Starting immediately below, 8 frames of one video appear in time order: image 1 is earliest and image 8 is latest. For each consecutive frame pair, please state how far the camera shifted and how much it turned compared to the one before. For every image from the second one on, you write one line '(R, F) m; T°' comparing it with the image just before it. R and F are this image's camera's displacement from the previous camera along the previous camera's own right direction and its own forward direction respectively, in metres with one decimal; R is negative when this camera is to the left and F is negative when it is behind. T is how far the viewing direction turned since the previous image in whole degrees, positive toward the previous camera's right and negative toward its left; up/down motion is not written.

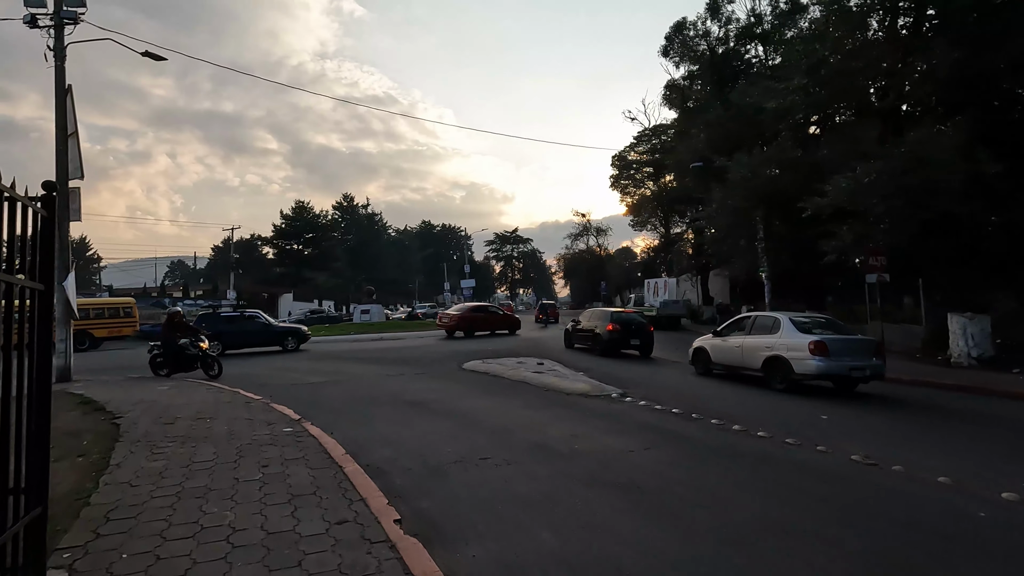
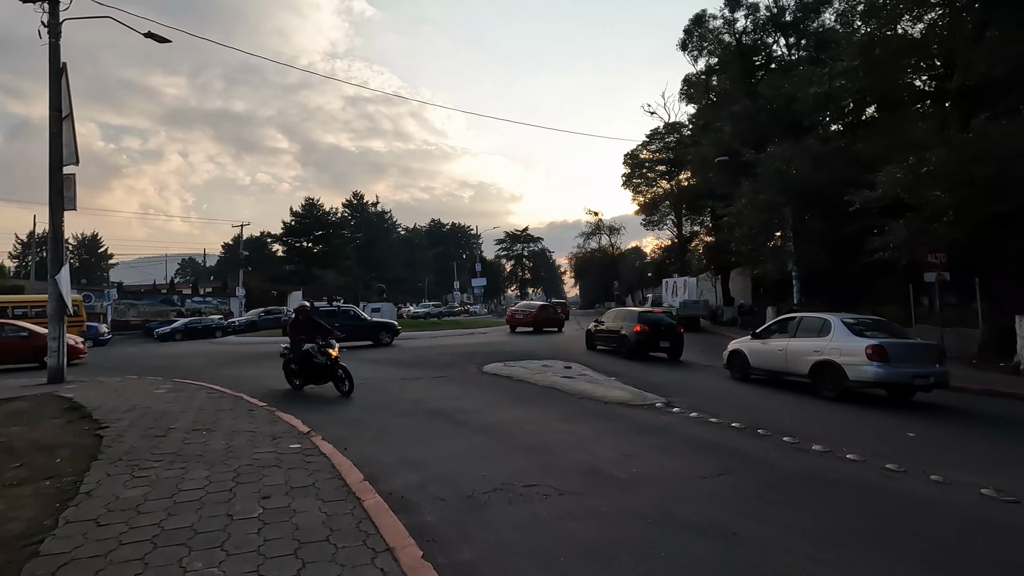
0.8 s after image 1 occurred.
(-0.4, +1.1) m; -1°
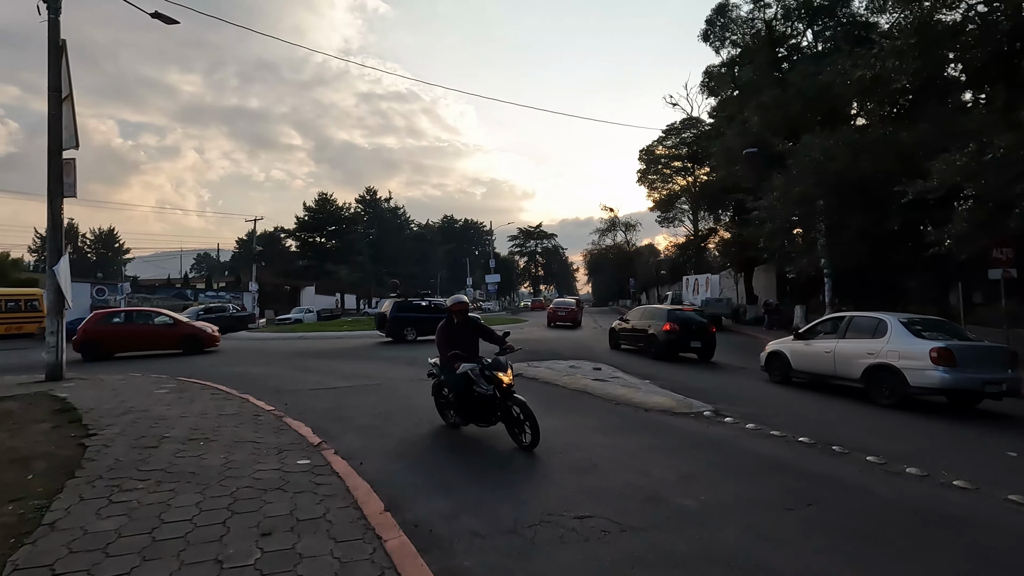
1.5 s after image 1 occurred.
(-0.3, +1.0) m; -1°
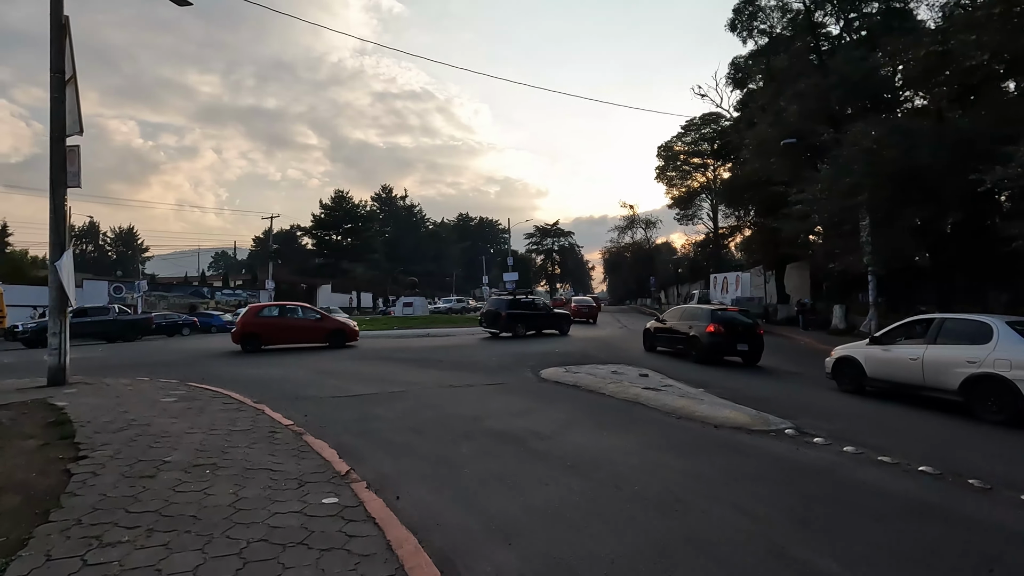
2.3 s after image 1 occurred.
(-0.5, +1.1) m; -1°
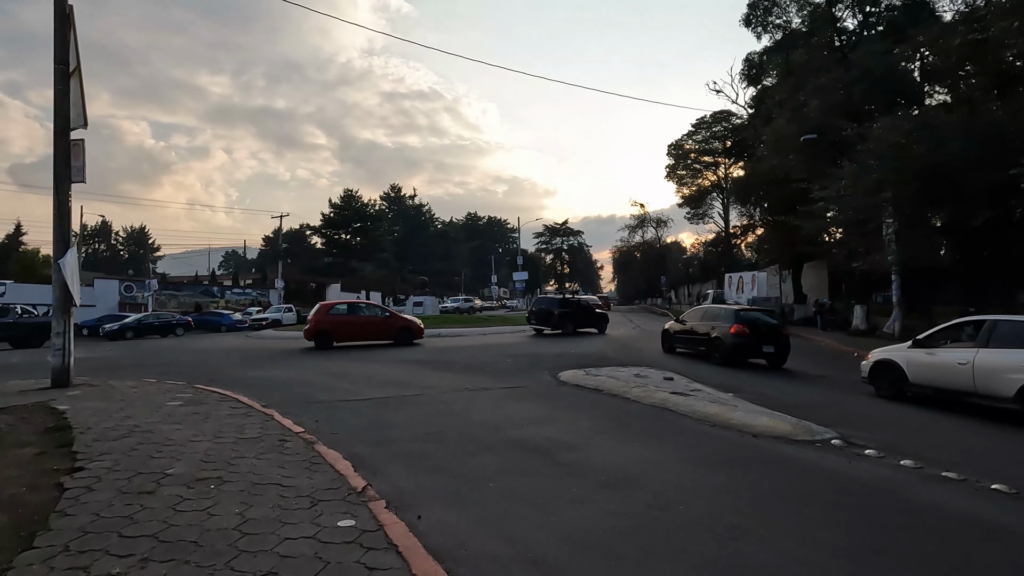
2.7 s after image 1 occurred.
(-0.2, +0.5) m; -1°
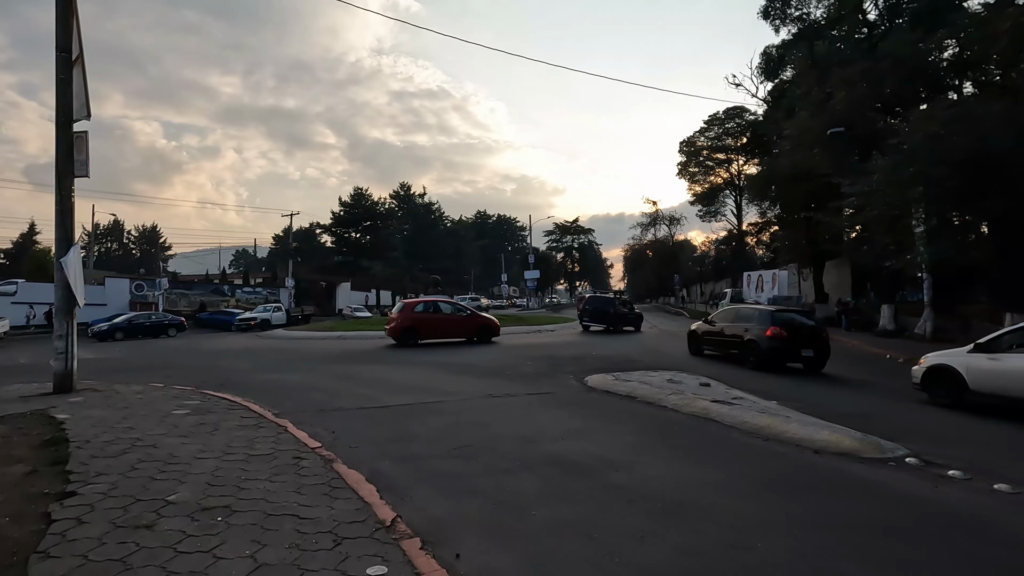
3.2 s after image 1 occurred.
(-0.3, +0.7) m; -1°
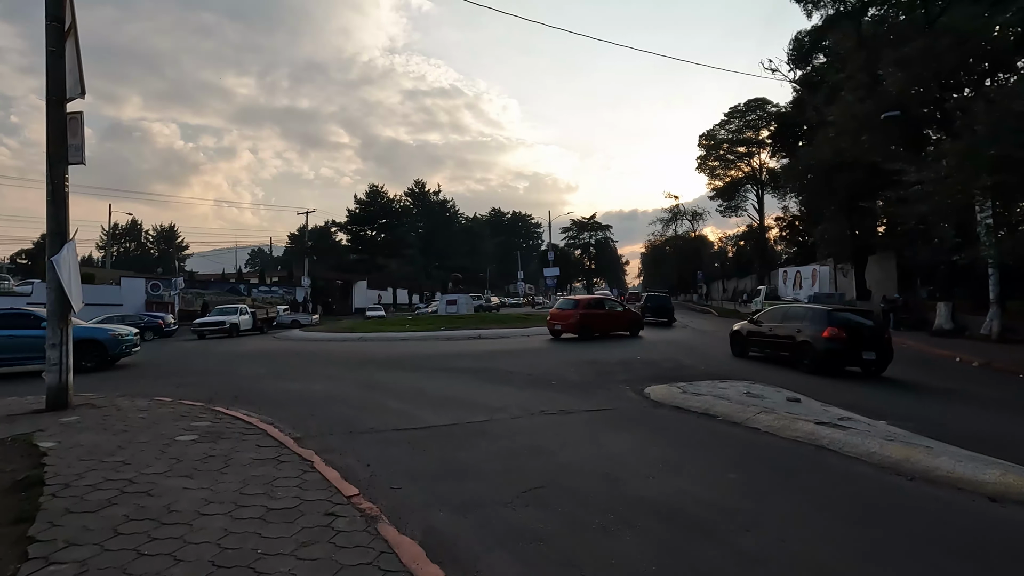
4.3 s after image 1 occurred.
(-0.7, +1.4) m; -1°
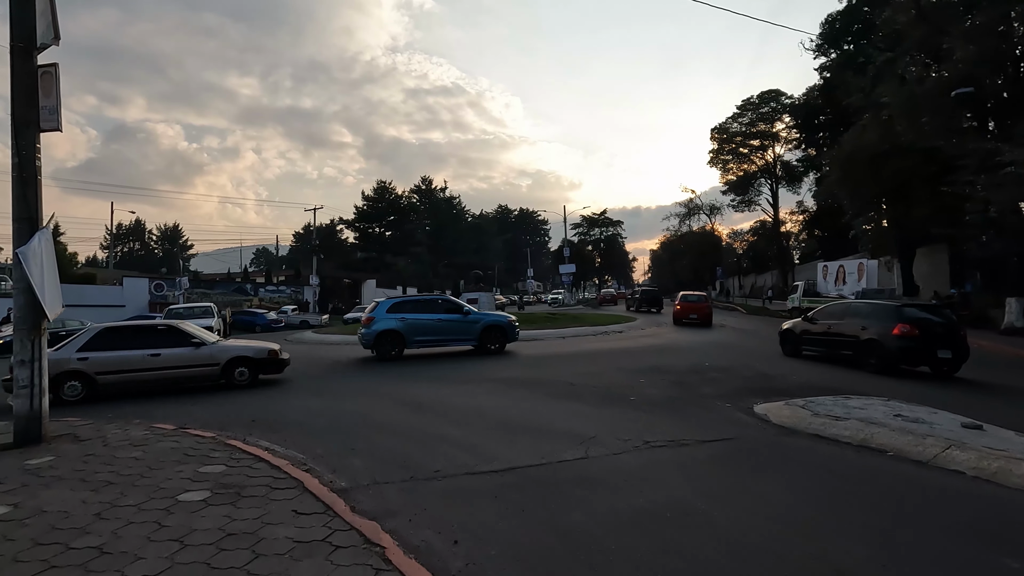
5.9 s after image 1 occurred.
(-1.2, +2.0) m; 0°
